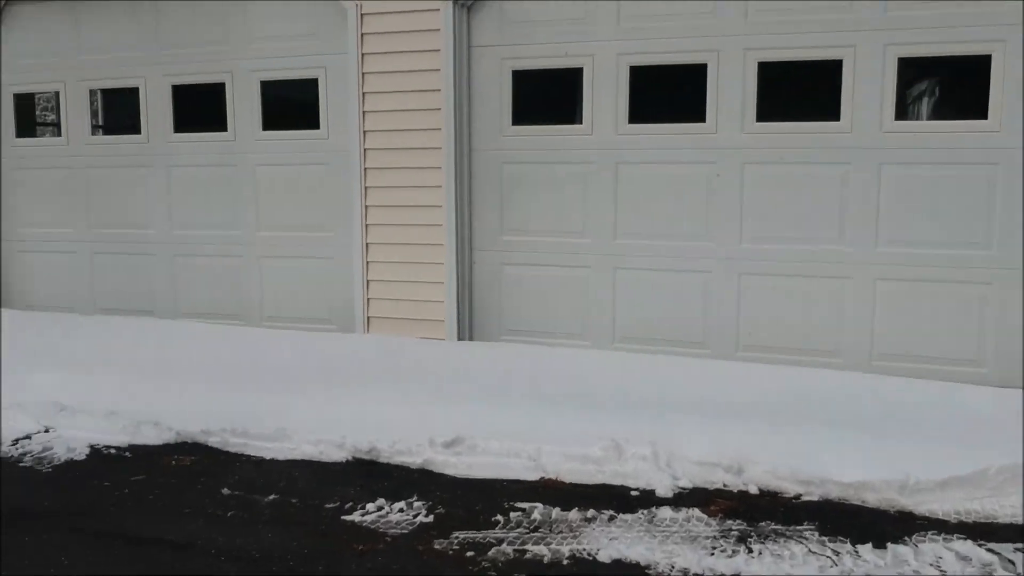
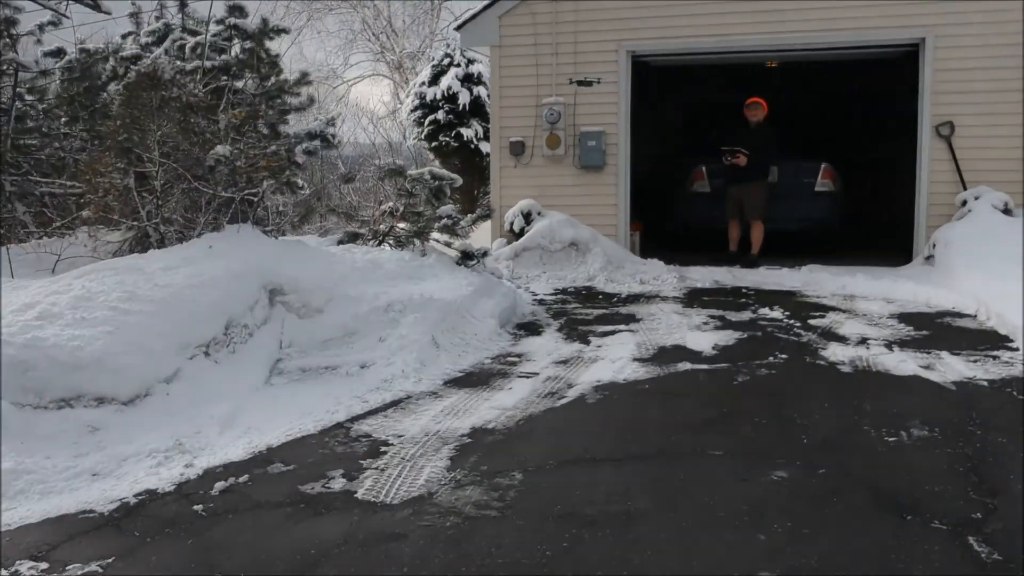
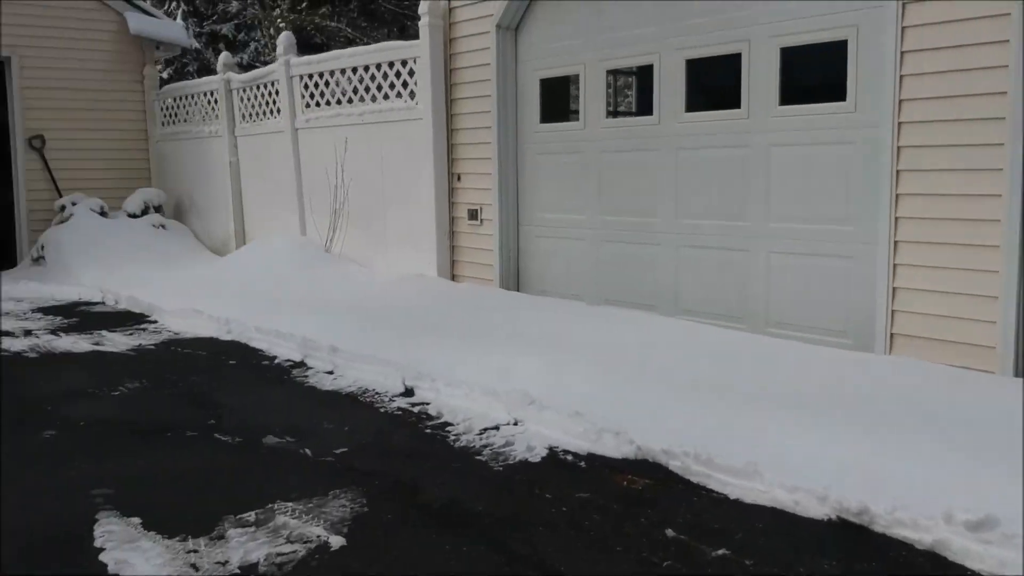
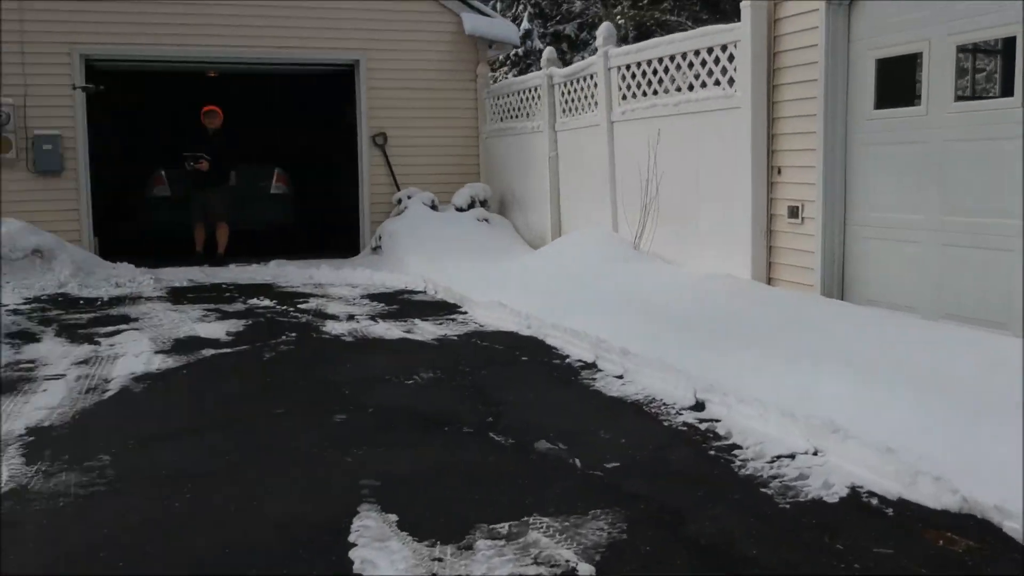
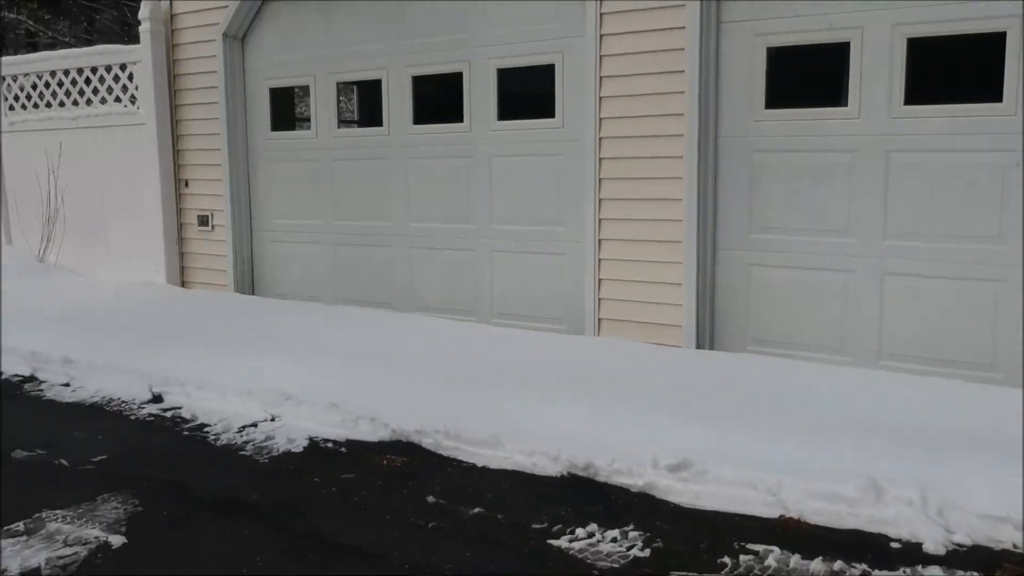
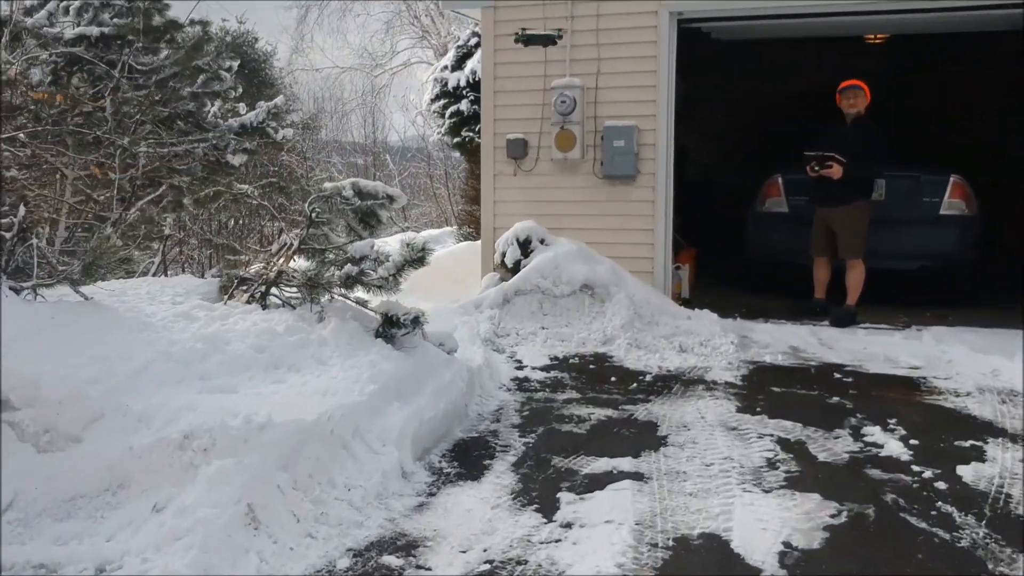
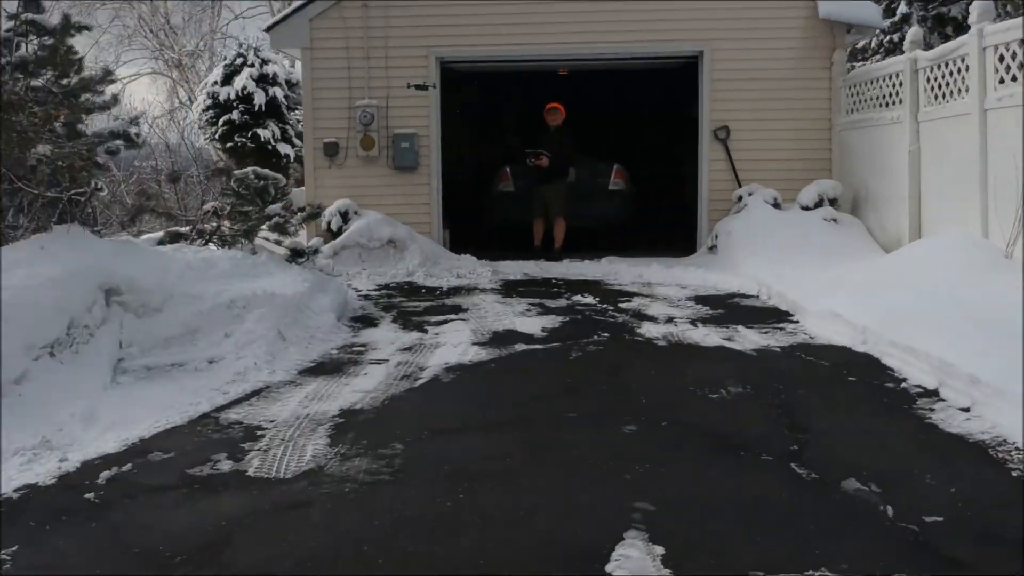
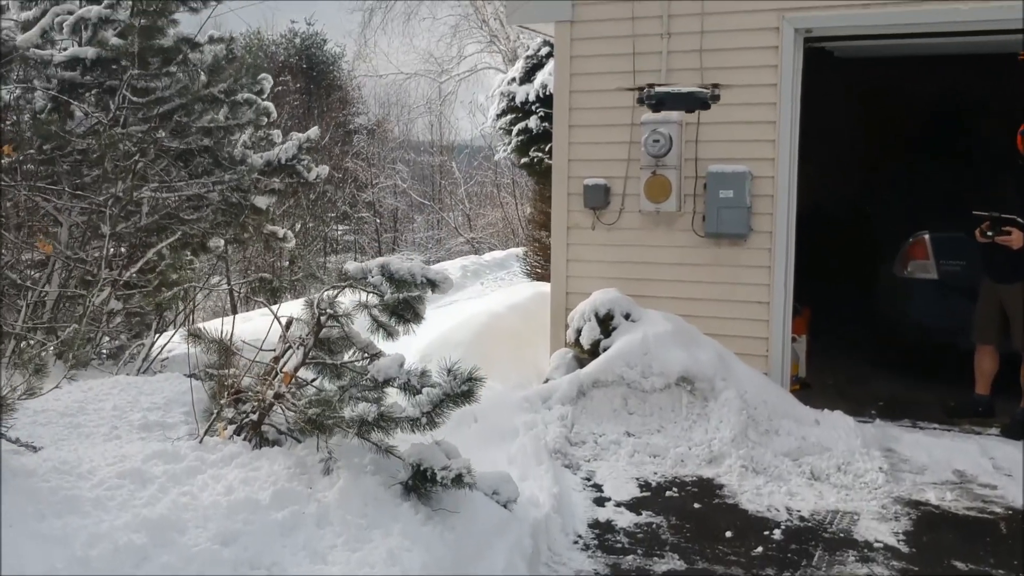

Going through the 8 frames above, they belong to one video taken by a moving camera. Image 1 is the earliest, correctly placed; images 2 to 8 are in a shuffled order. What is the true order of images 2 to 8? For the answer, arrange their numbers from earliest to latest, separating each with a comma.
5, 3, 4, 7, 2, 6, 8
